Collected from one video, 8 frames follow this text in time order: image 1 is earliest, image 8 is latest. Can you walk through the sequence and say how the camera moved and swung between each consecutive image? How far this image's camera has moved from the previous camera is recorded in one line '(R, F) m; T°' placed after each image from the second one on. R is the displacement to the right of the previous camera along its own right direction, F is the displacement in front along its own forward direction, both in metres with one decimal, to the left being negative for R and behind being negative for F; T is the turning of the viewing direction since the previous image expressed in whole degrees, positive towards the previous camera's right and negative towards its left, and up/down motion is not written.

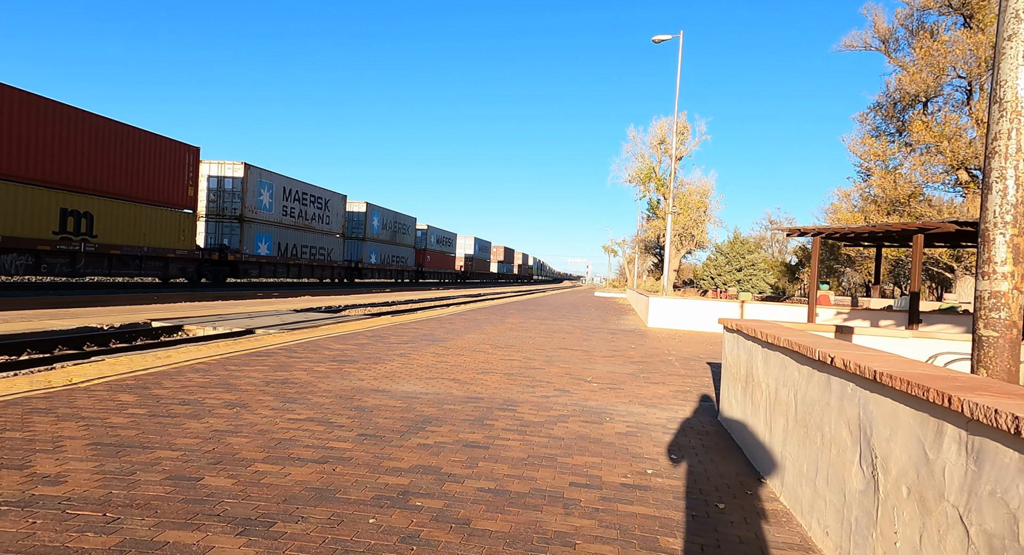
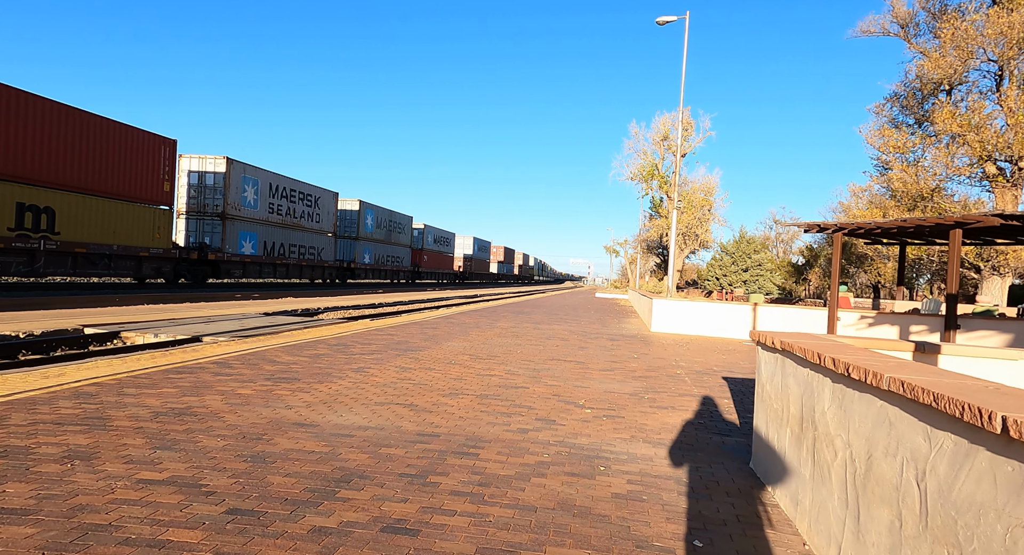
(+0.3, +1.6) m; 0°
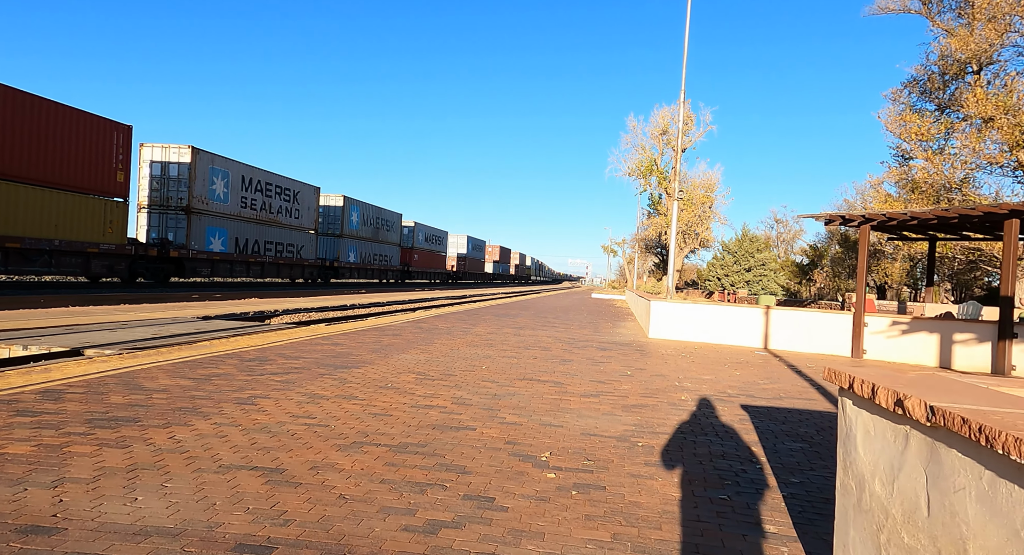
(+0.5, +2.2) m; 0°
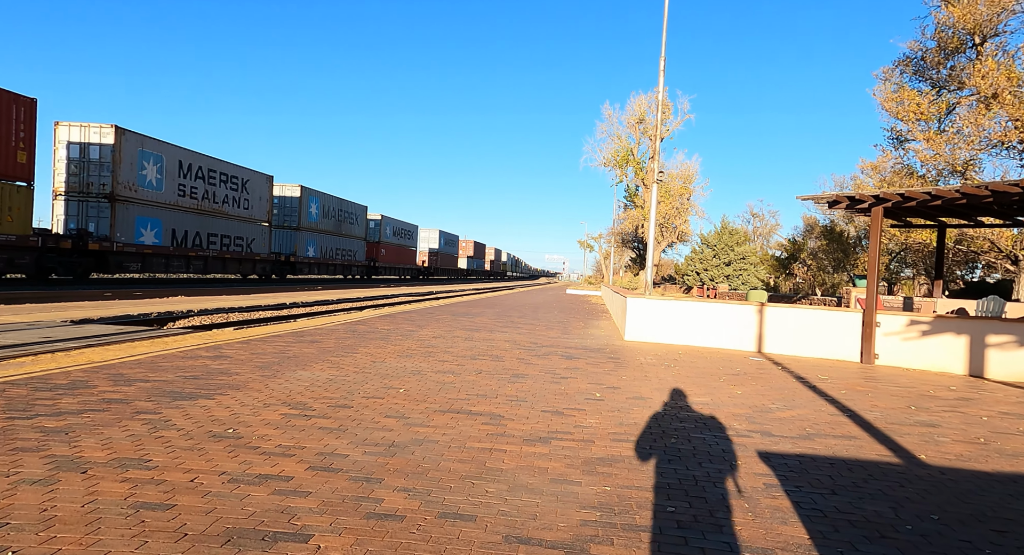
(+0.5, +2.4) m; +2°
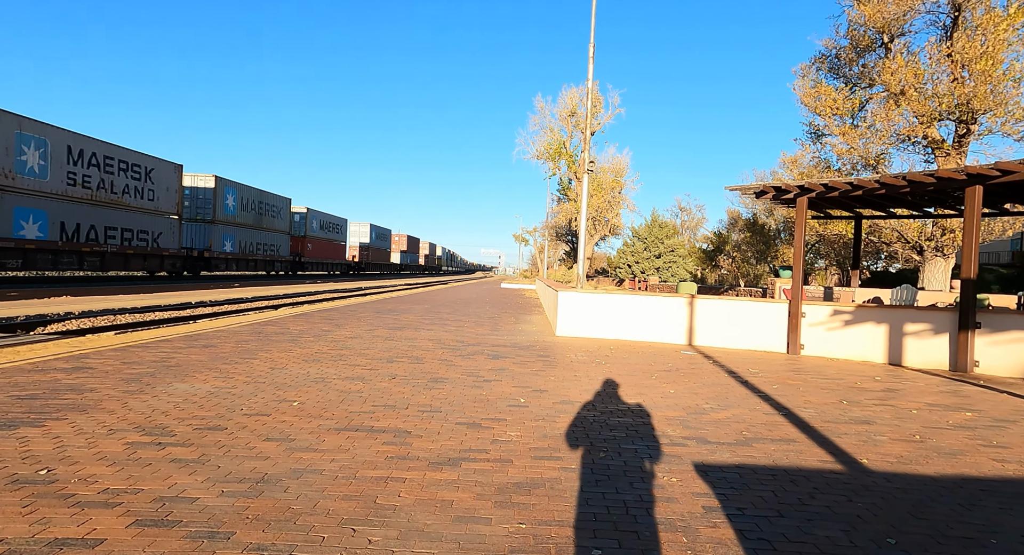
(+0.2, +0.7) m; +6°
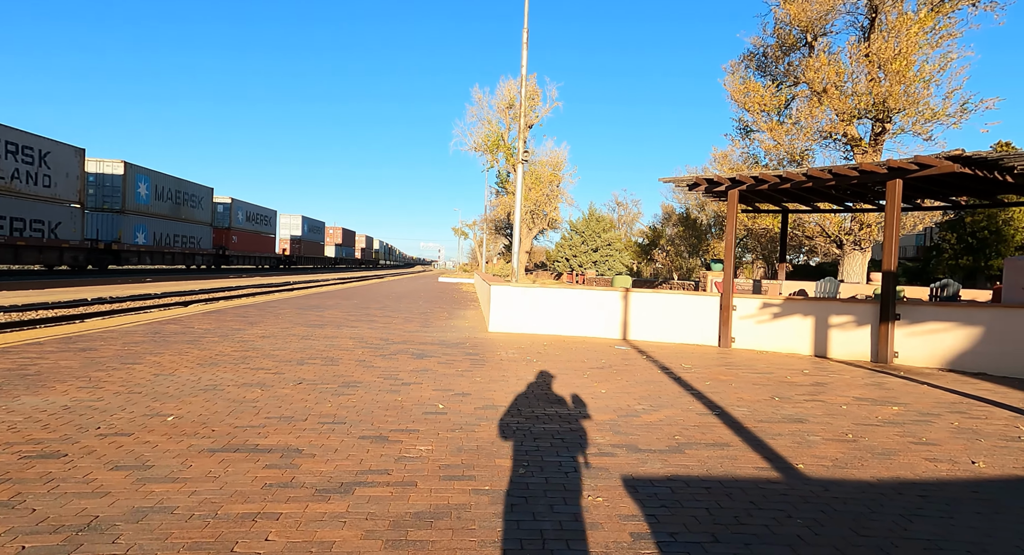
(+0.2, +0.6) m; +5°
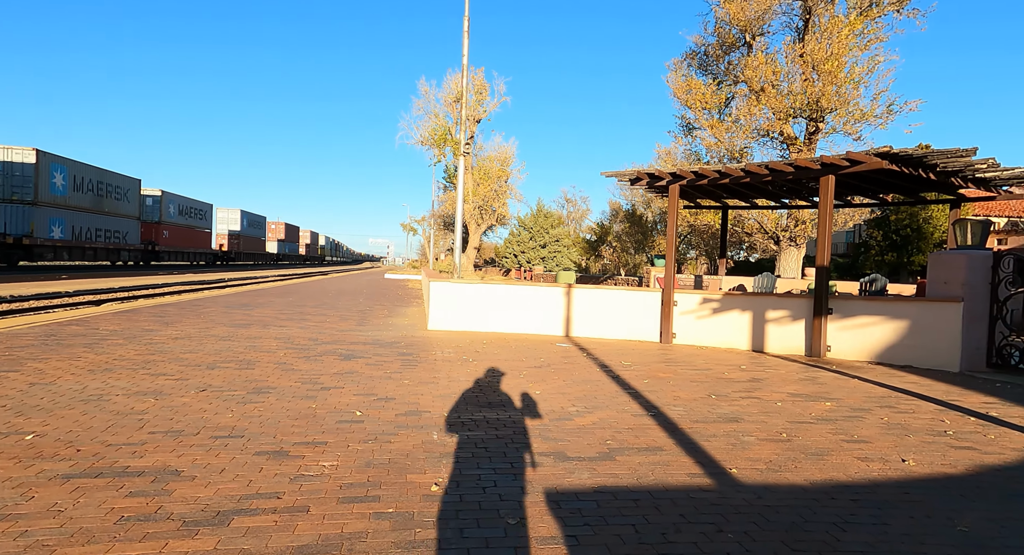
(+0.2, +0.4) m; +5°
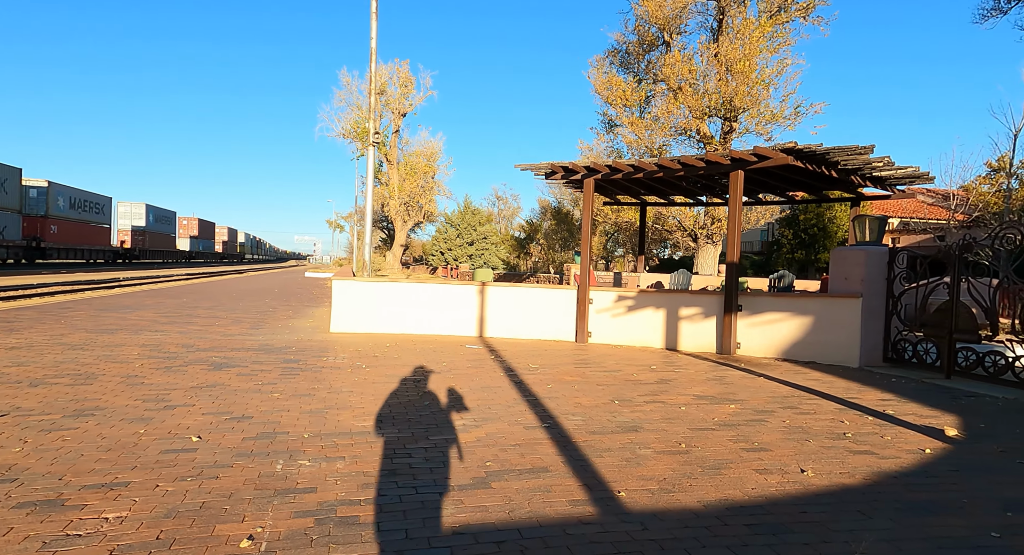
(+0.5, +0.7) m; +6°
